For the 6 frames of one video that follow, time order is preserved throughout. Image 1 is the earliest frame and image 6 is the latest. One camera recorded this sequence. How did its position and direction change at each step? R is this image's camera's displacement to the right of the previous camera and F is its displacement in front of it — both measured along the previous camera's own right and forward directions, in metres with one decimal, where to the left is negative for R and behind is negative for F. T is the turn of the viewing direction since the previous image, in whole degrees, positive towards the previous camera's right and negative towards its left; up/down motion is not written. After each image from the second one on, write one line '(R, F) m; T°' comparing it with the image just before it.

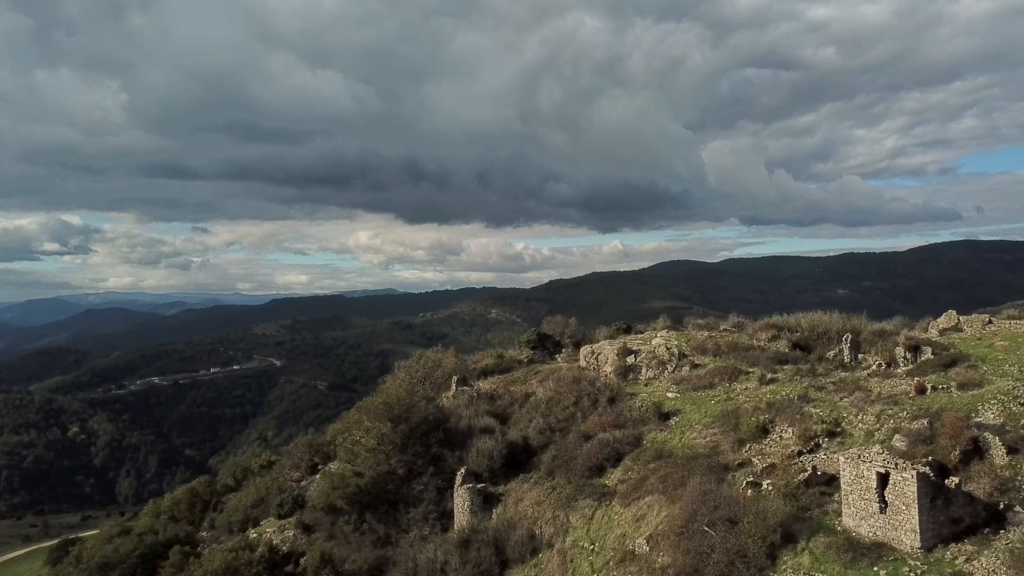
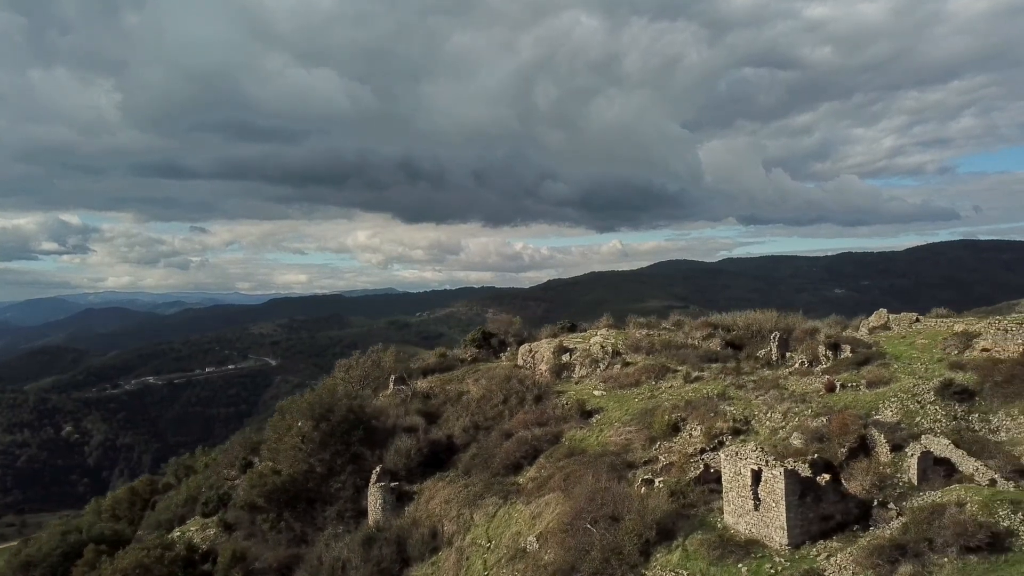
(+2.1, 0.0) m; 0°
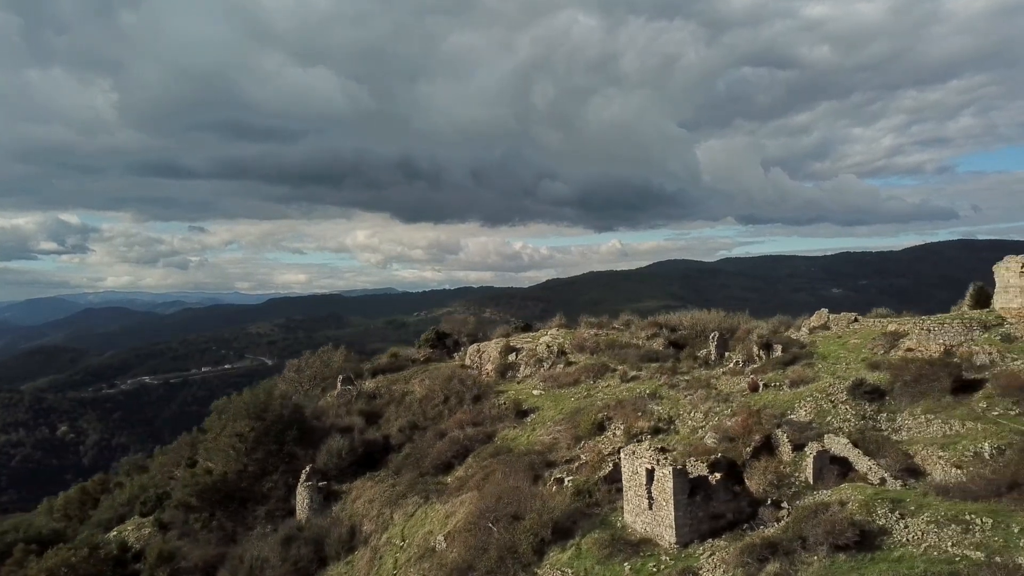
(+1.8, -0.1) m; 0°
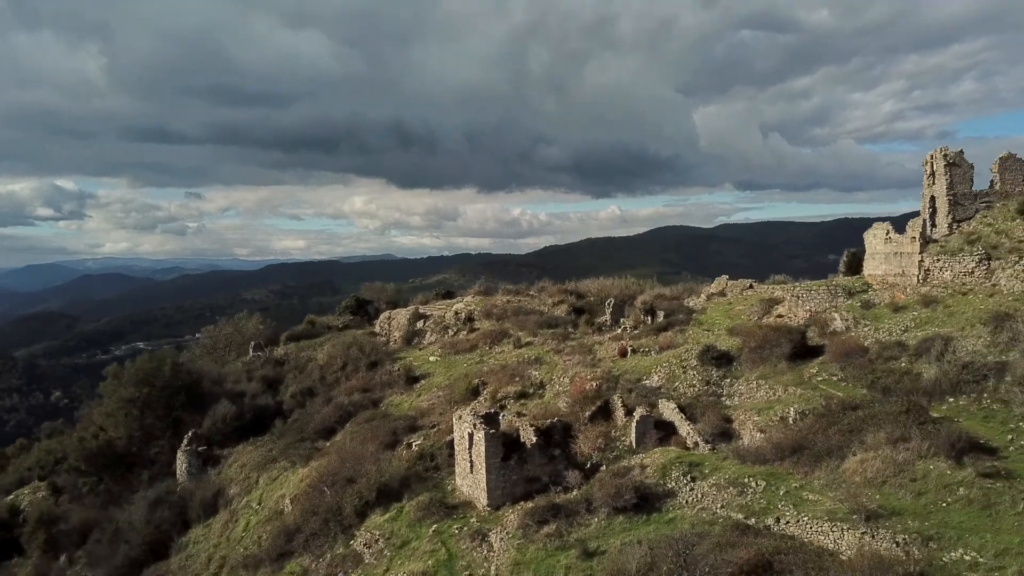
(+3.0, -0.1) m; 0°
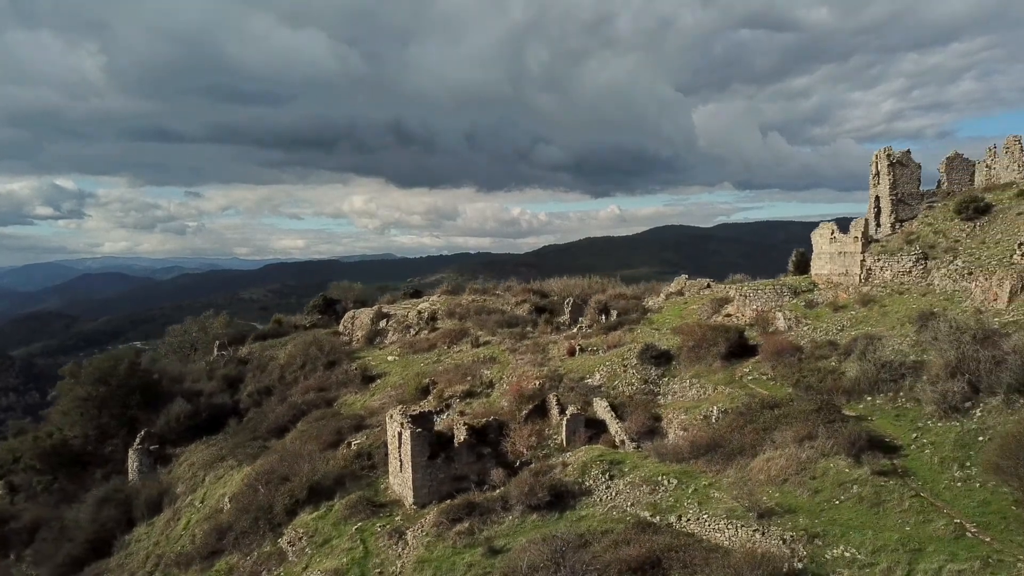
(+1.2, -0.1) m; 0°
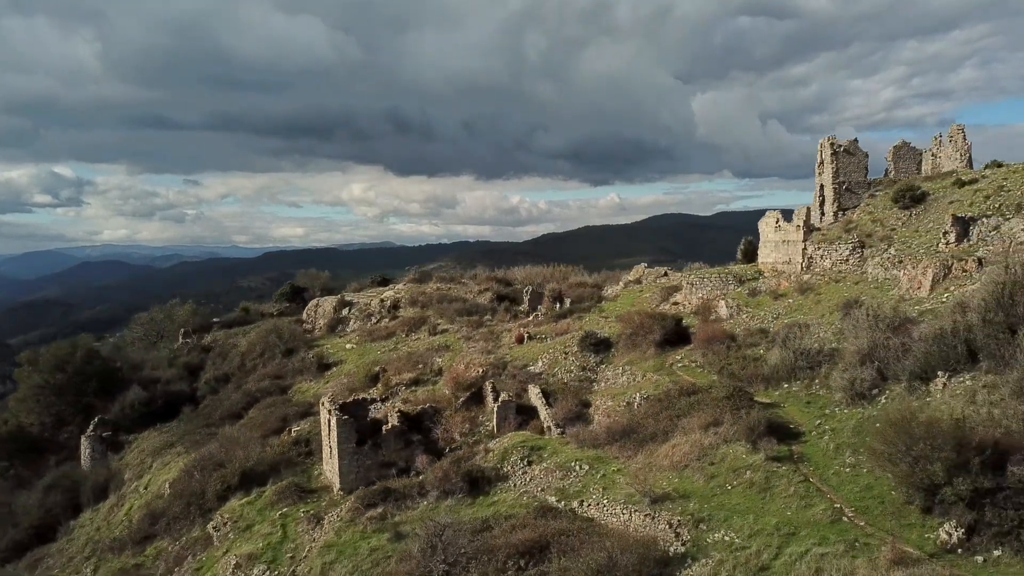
(+1.2, -0.1) m; 0°
